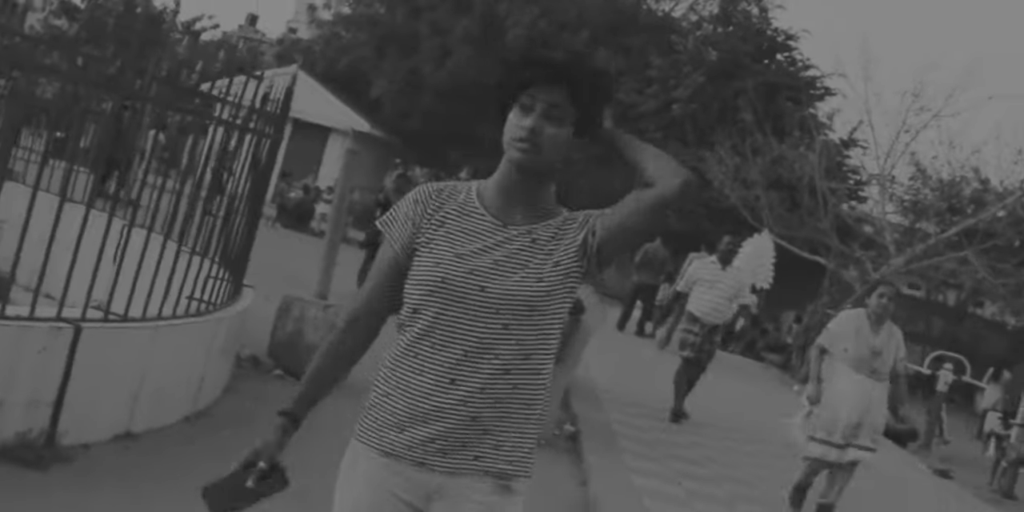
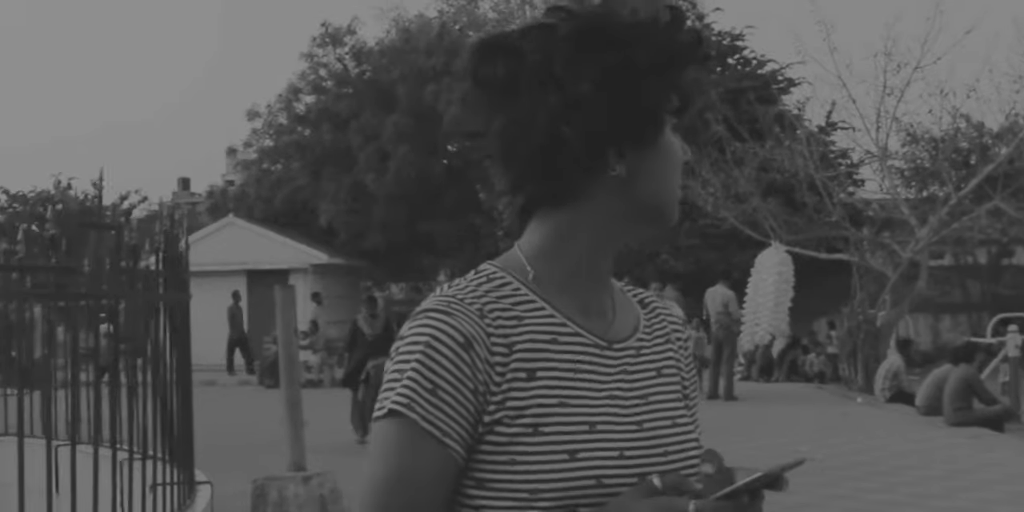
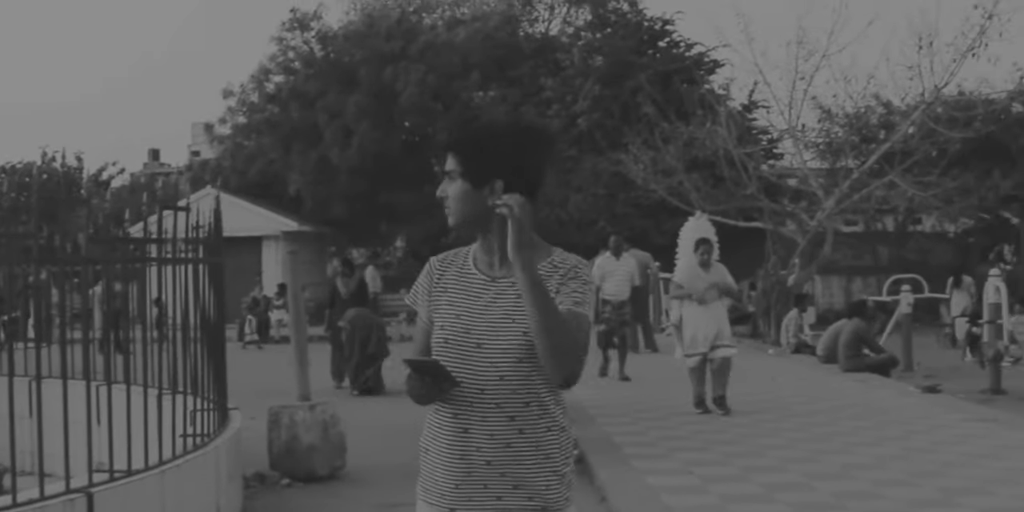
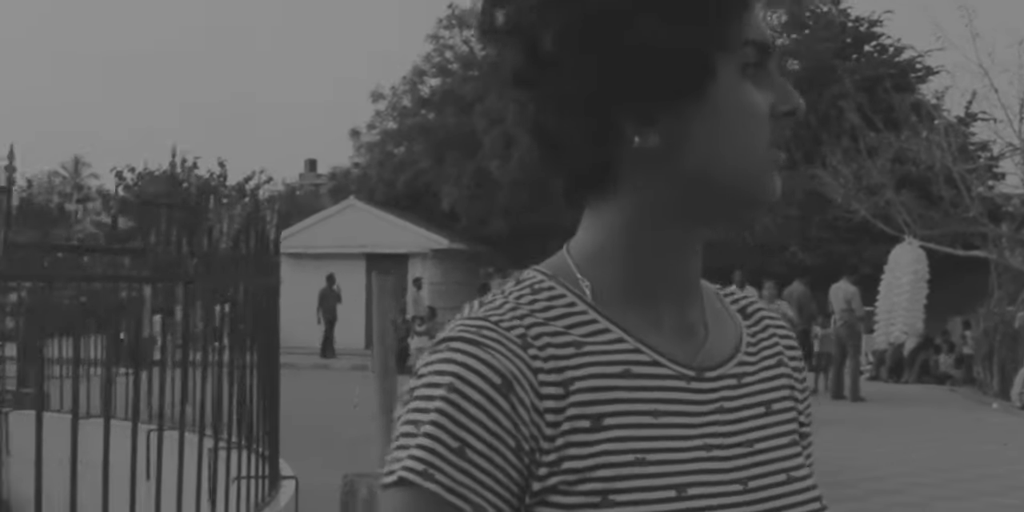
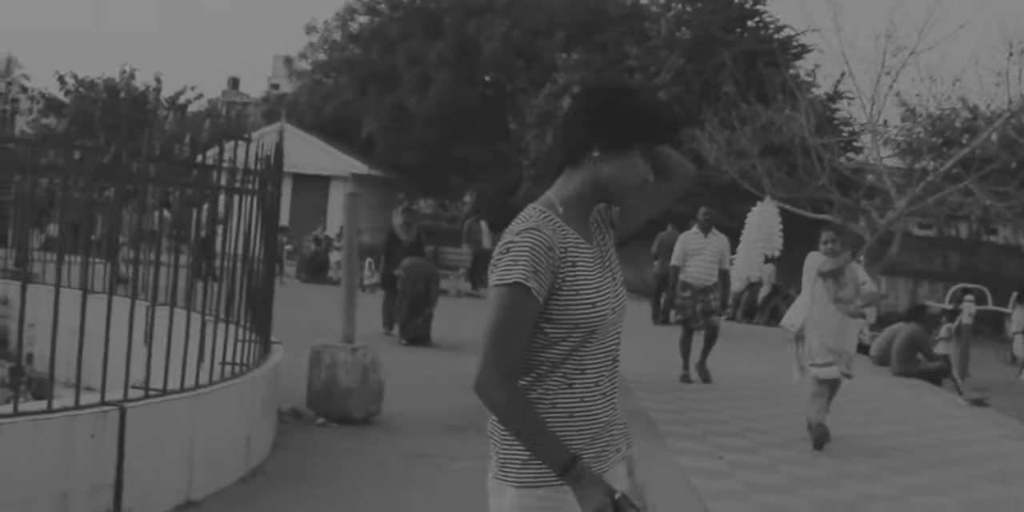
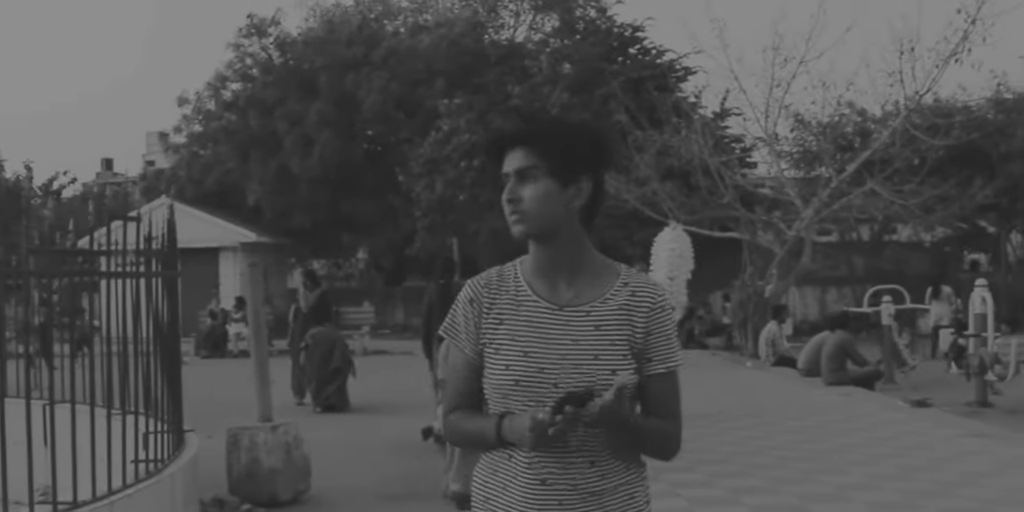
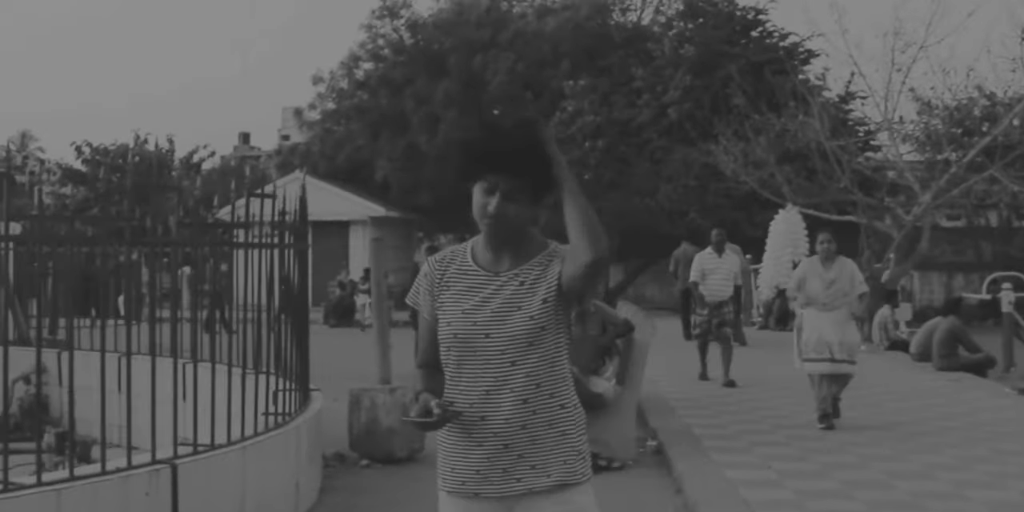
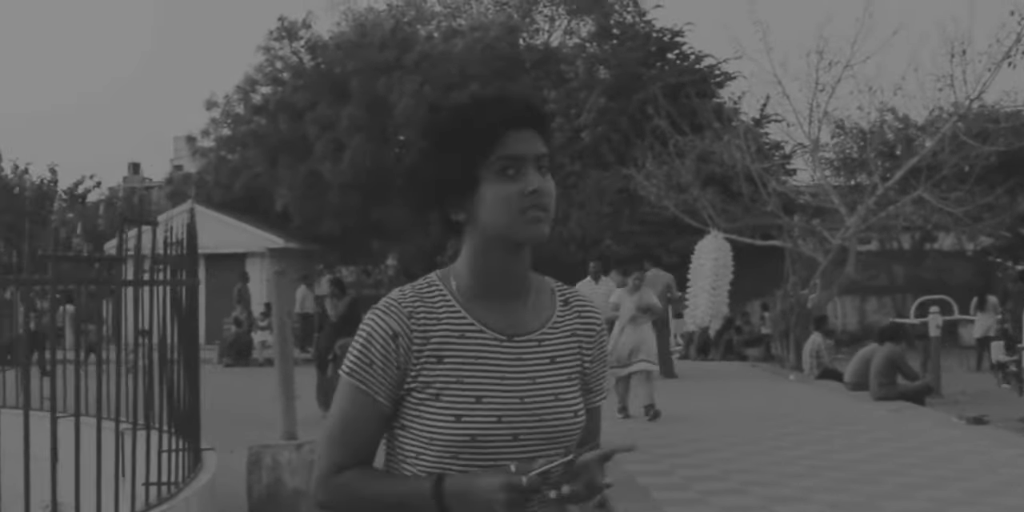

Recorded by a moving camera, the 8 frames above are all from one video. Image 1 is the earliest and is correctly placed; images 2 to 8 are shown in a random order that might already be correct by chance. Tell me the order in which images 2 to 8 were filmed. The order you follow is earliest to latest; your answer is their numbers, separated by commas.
5, 7, 3, 6, 8, 2, 4
